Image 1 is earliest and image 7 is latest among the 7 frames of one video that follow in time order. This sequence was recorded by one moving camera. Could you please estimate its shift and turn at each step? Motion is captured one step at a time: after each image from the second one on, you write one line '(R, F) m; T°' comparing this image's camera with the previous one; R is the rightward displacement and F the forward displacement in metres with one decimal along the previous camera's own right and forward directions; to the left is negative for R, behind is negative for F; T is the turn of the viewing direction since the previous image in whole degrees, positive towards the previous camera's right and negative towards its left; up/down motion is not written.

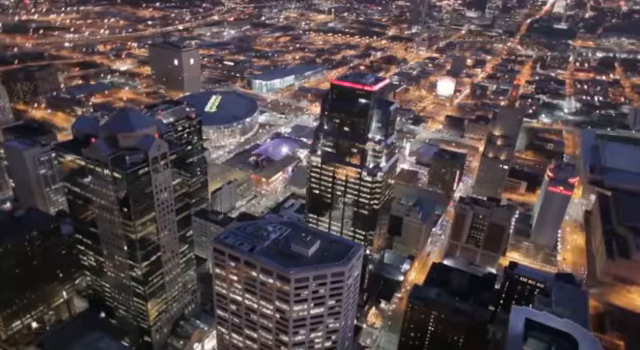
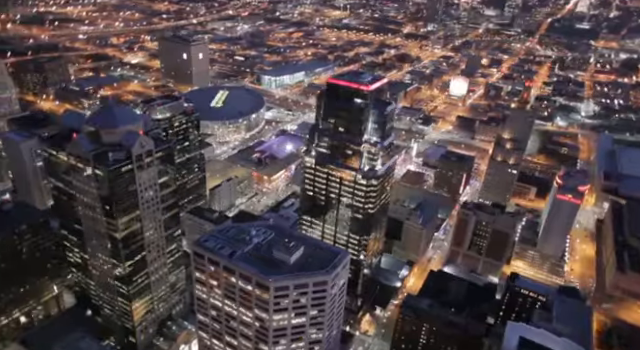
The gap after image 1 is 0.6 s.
(+3.5, +2.8) m; -2°
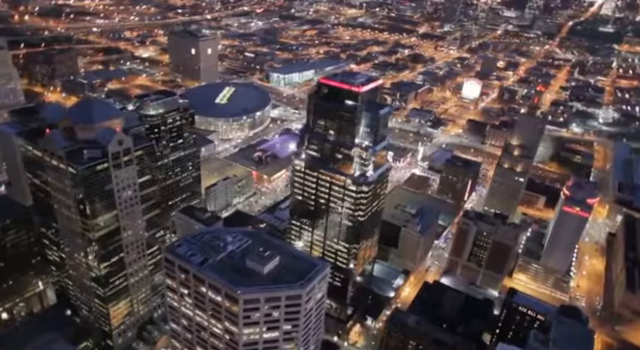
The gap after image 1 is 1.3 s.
(+4.0, +3.5) m; -2°
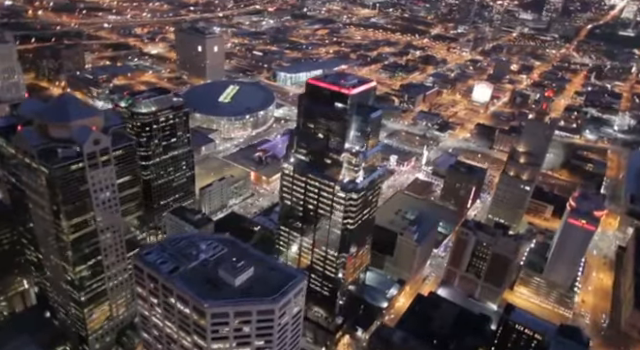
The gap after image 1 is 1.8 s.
(+3.6, +3.2) m; -2°
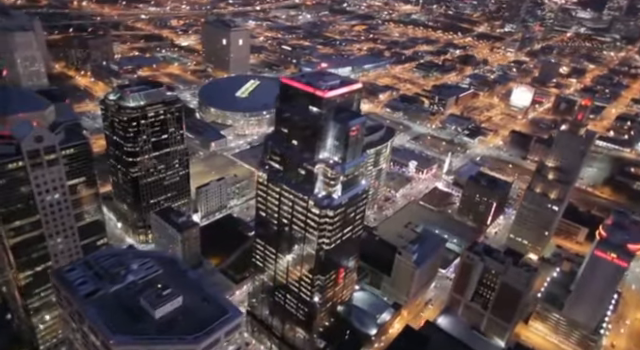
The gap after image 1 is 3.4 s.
(+8.7, +8.6) m; -5°
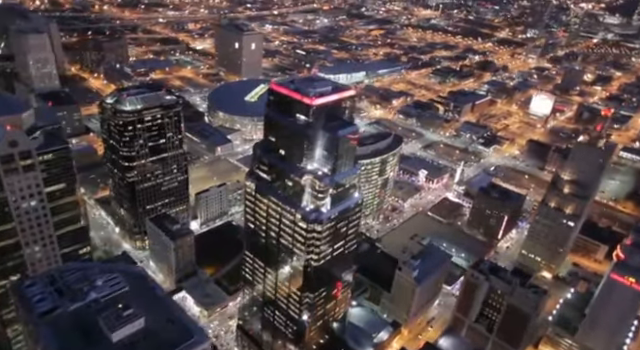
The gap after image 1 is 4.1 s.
(+3.6, +3.7) m; -2°
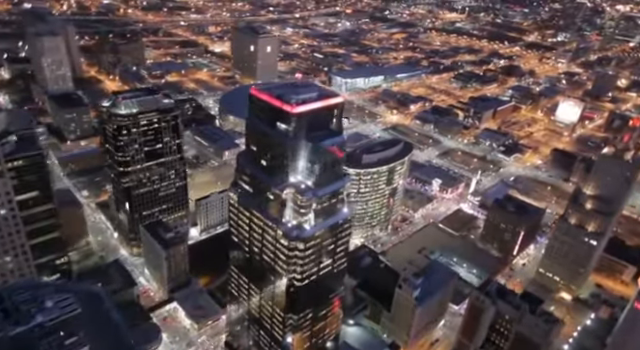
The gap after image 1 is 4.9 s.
(+4.5, +4.6) m; -3°
